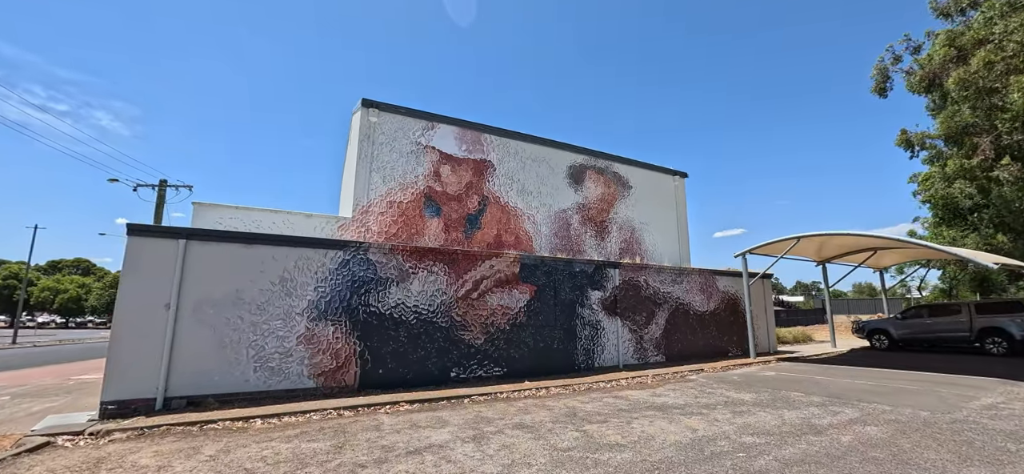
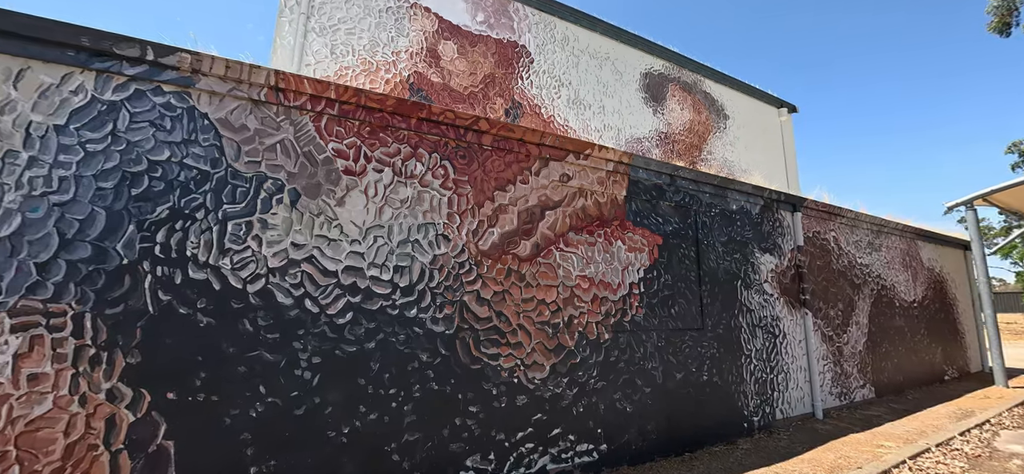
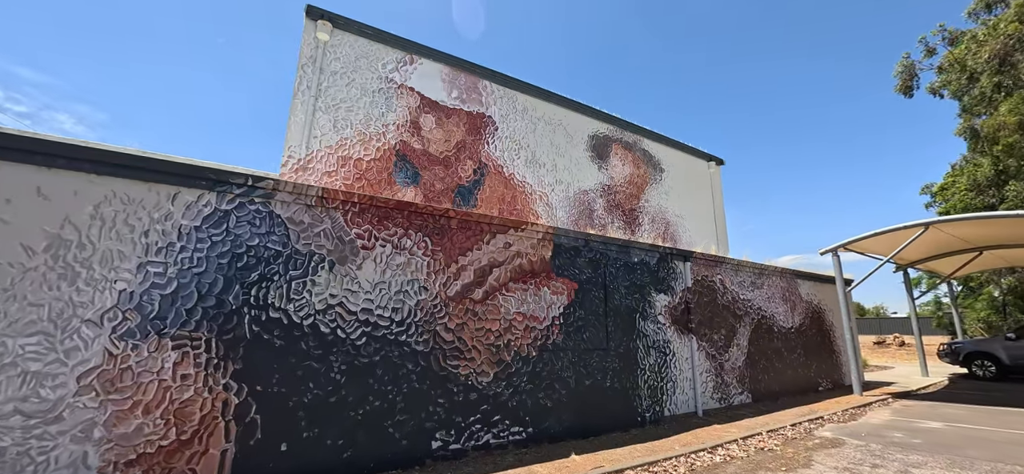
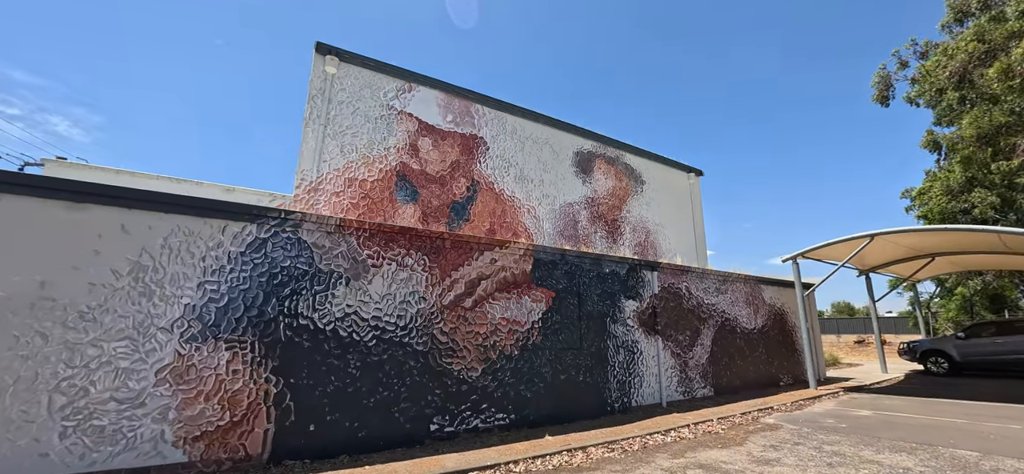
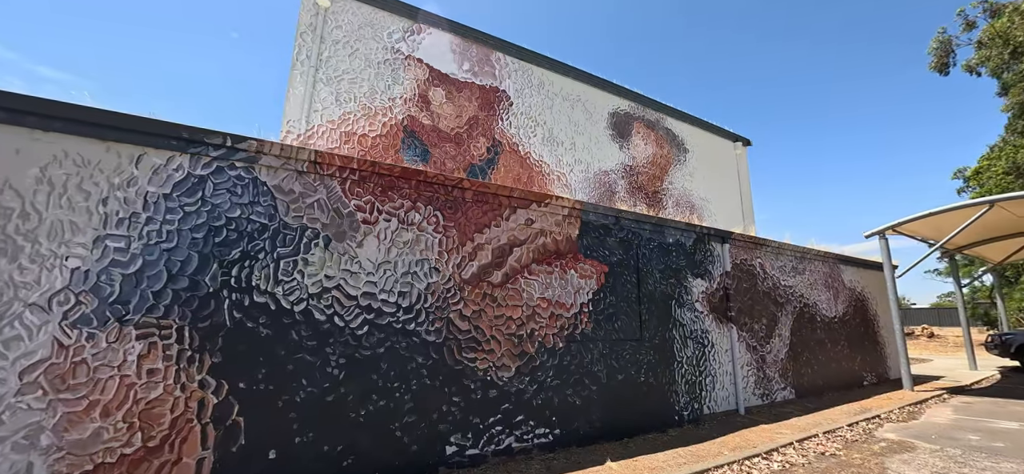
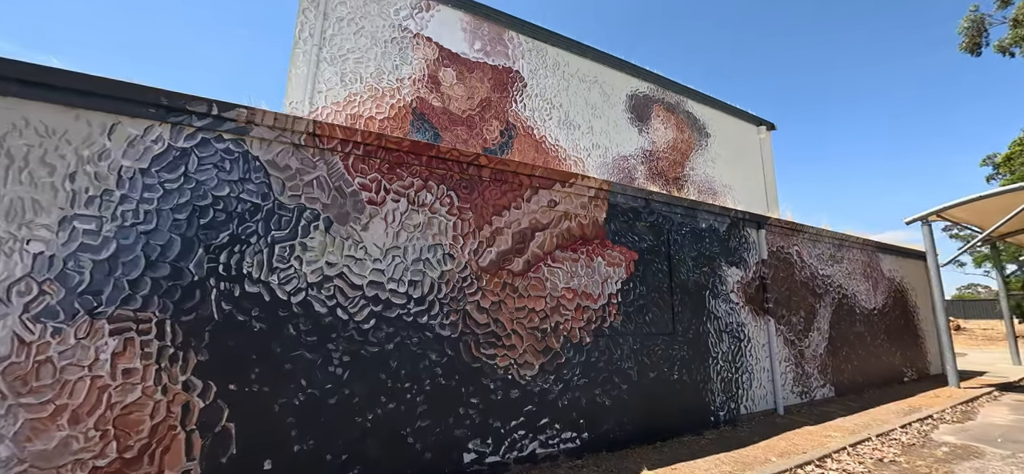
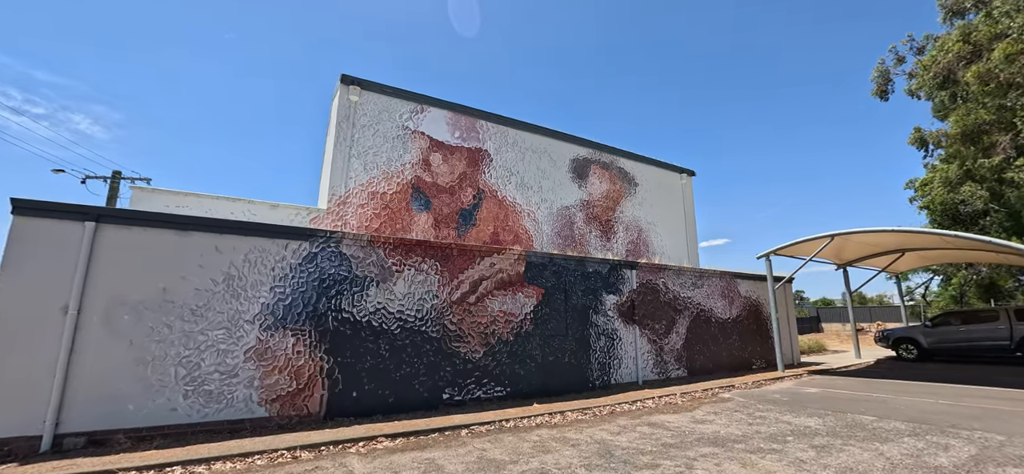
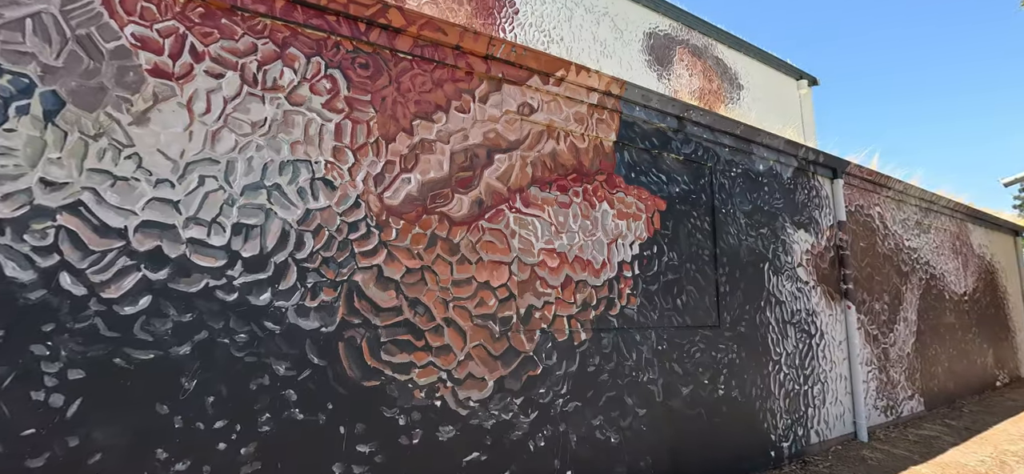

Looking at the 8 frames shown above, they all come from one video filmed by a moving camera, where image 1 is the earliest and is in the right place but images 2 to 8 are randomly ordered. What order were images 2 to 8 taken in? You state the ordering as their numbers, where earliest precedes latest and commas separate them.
7, 4, 3, 5, 6, 2, 8
